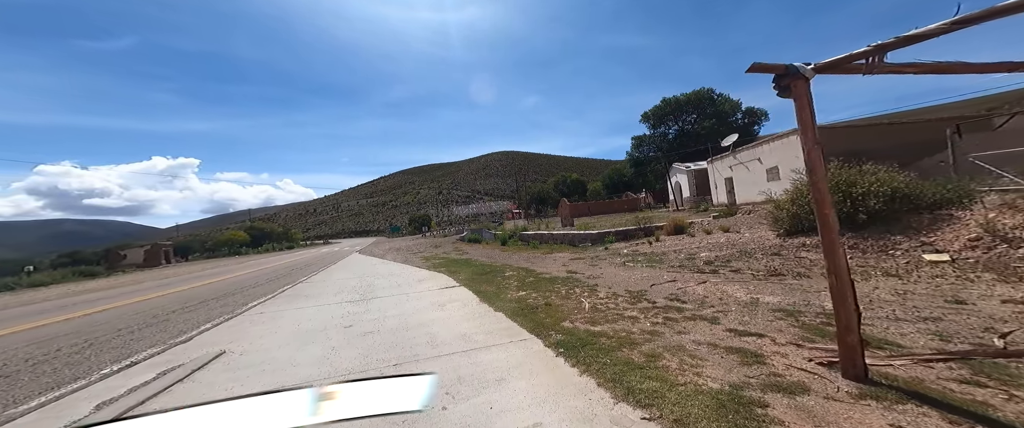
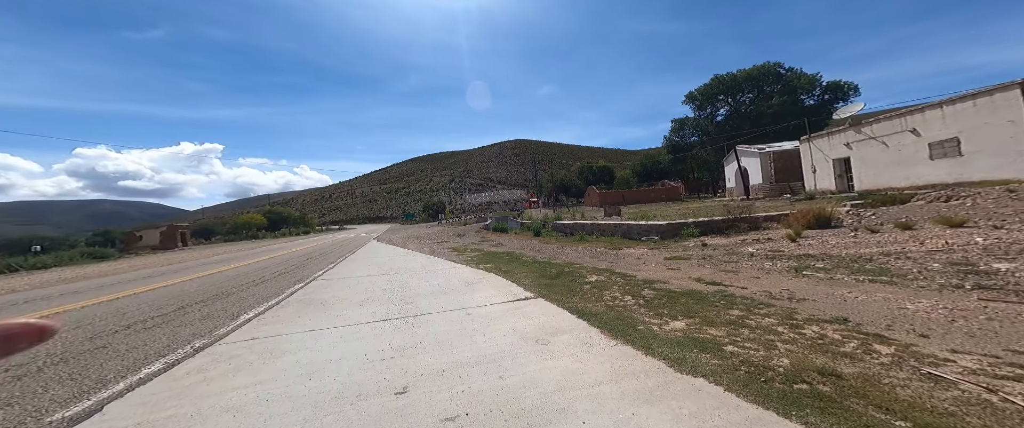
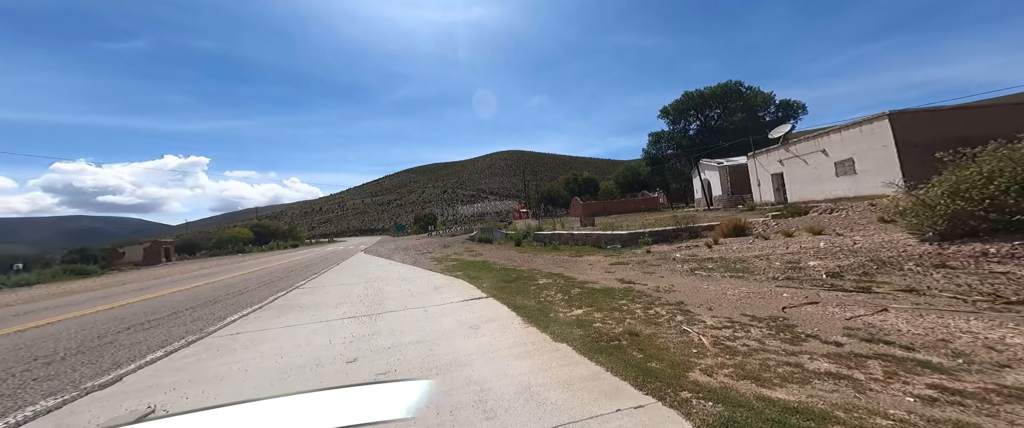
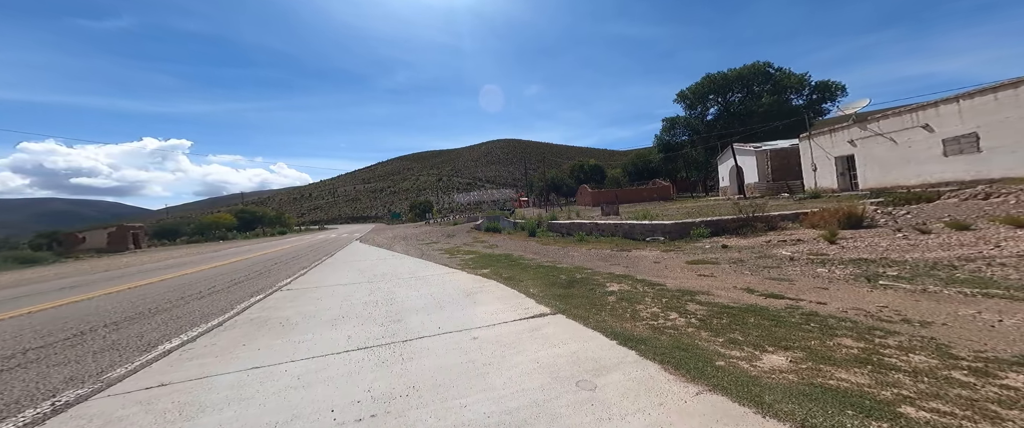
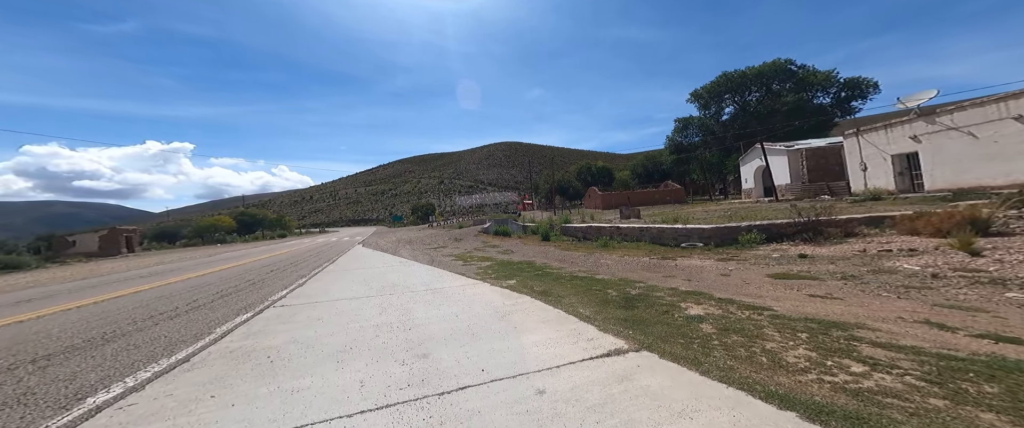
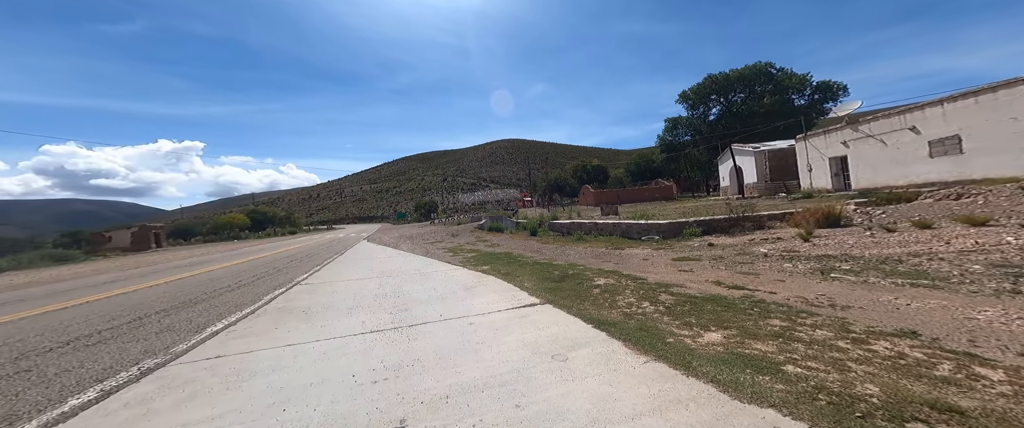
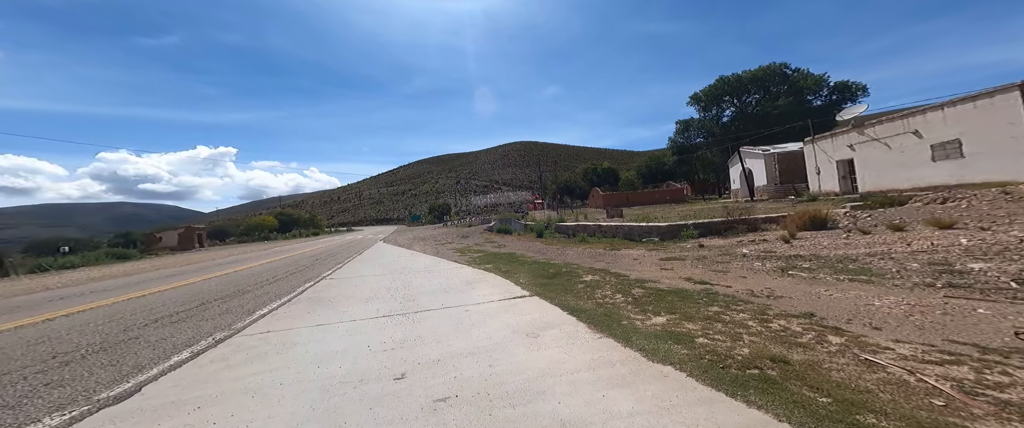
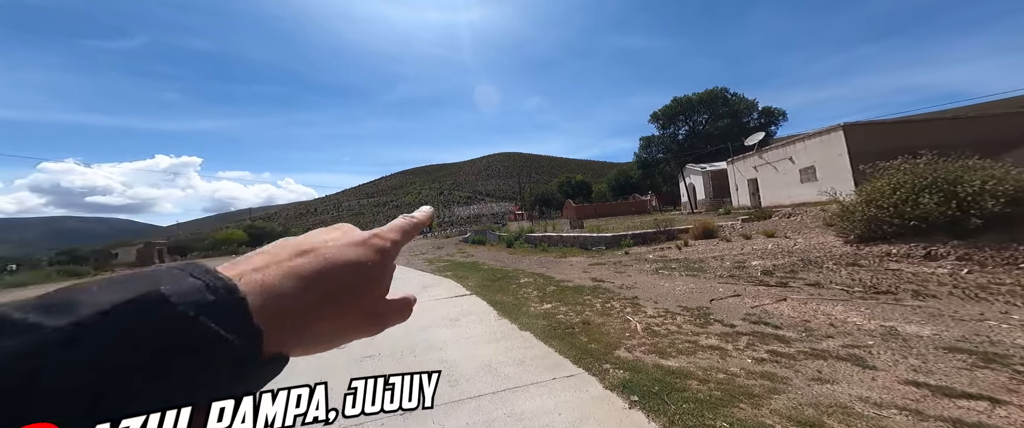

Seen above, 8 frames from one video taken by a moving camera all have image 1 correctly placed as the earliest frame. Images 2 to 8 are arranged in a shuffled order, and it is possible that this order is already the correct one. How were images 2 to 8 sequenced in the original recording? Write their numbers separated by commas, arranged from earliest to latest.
8, 3, 7, 2, 6, 4, 5
